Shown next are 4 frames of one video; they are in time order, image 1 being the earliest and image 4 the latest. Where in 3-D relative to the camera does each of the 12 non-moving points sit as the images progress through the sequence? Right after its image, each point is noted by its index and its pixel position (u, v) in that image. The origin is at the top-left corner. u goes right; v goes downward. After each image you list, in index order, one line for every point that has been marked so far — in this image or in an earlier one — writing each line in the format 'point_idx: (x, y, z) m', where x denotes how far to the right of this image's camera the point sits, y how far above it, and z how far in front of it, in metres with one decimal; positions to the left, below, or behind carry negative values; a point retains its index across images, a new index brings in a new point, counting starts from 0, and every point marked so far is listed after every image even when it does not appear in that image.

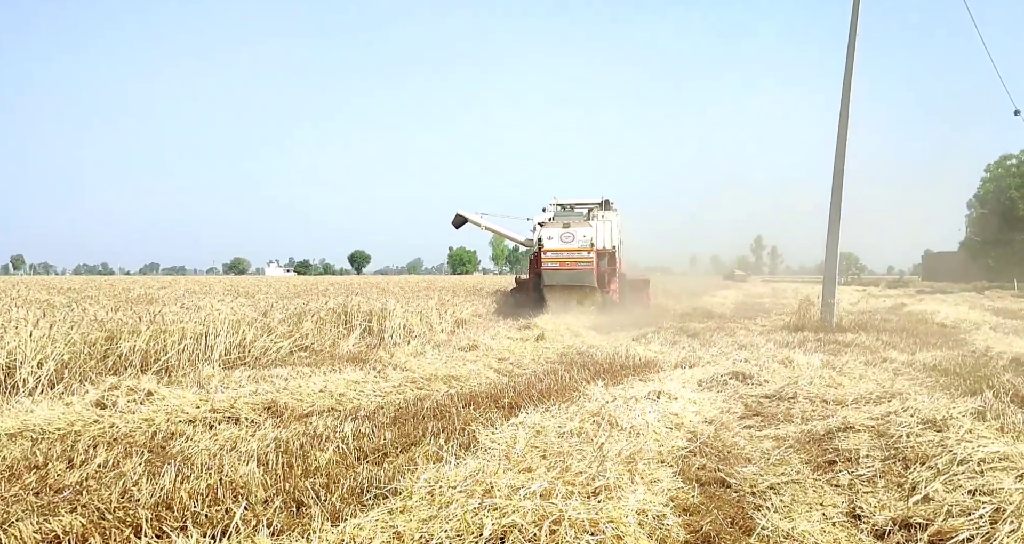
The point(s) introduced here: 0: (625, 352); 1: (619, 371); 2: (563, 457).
0: (+1.7, -1.2, +11.6) m
1: (+1.3, -1.2, +9.2) m
2: (+0.3, -1.1, +4.5) m
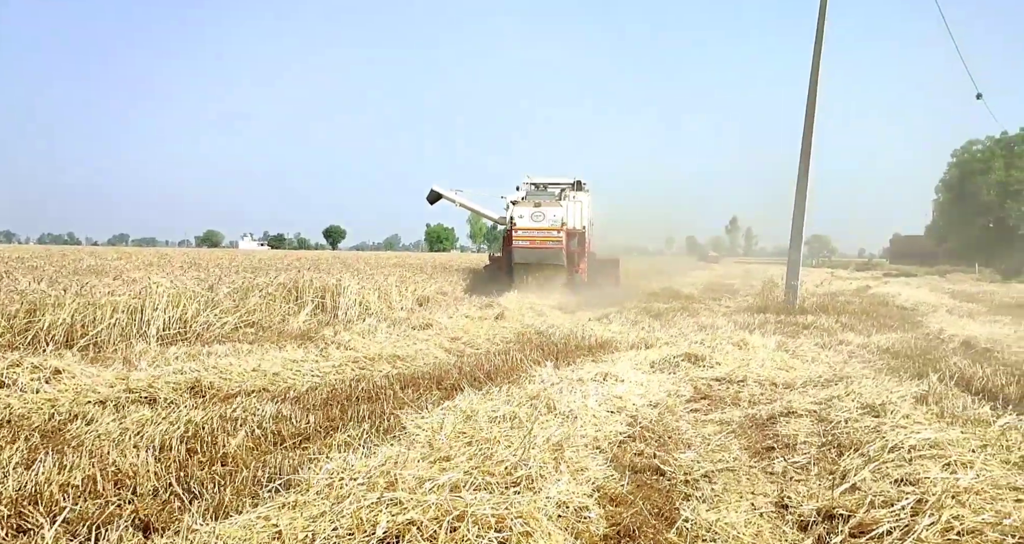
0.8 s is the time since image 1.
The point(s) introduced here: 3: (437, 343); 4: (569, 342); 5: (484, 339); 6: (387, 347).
0: (+1.0, -0.9, +11.4) m
1: (+0.7, -0.9, +9.0) m
2: (-0.1, -0.9, +4.3) m
3: (-0.9, -0.8, +9.0) m
4: (+0.7, -0.9, +9.8) m
5: (-0.3, -0.8, +9.7) m
6: (-1.3, -0.8, +8.4) m
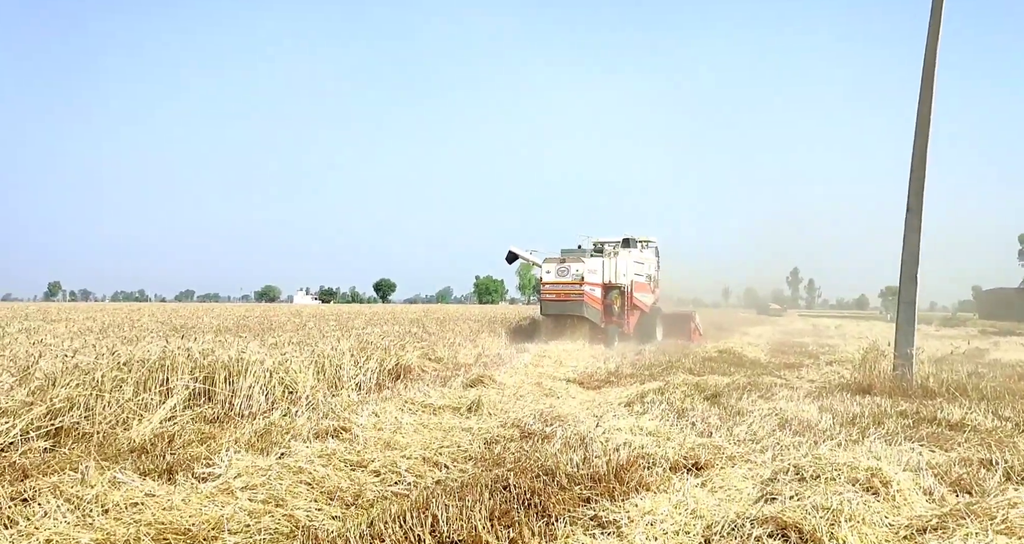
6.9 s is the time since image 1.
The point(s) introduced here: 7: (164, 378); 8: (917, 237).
0: (+0.8, -1.5, +7.3) m
1: (+0.3, -1.4, +5.0) m
2: (-0.8, -1.1, +0.3) m
3: (-1.2, -1.3, +5.1) m
4: (+0.4, -1.4, +5.8) m
5: (-0.7, -1.4, +5.7) m
6: (-1.7, -1.3, +4.5) m
7: (-3.4, -1.0, +7.7) m
8: (+5.3, +0.5, +10.2) m
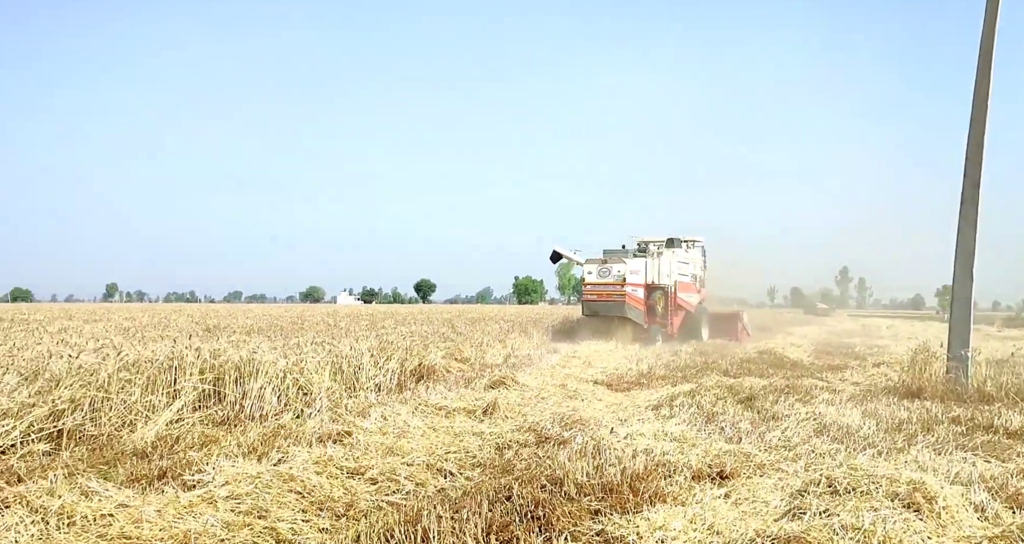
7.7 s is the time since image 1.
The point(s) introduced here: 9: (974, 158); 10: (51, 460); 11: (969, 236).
0: (+0.9, -1.5, +6.9) m
1: (+0.3, -1.4, +4.6) m
2: (-1.1, -1.1, +0.1) m
3: (-1.2, -1.3, +4.8) m
4: (+0.4, -1.4, +5.4) m
5: (-0.6, -1.3, +5.4) m
6: (-1.8, -1.2, +4.2) m
7: (-3.2, -1.0, +7.5) m
8: (+5.6, +0.5, +9.6) m
9: (+5.7, +1.4, +9.7) m
10: (-3.3, -1.3, +5.6) m
11: (+5.6, +0.4, +9.7) m
